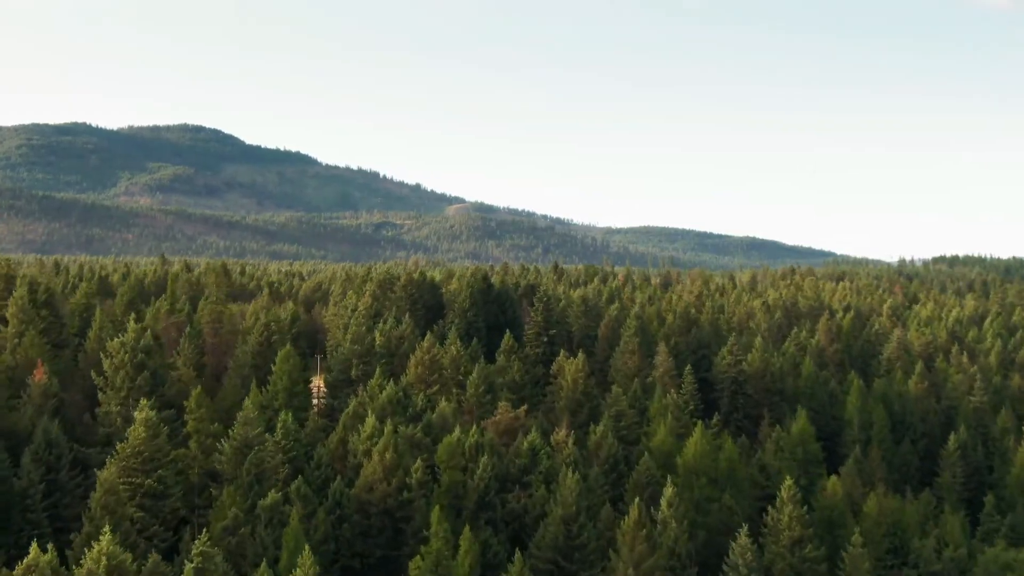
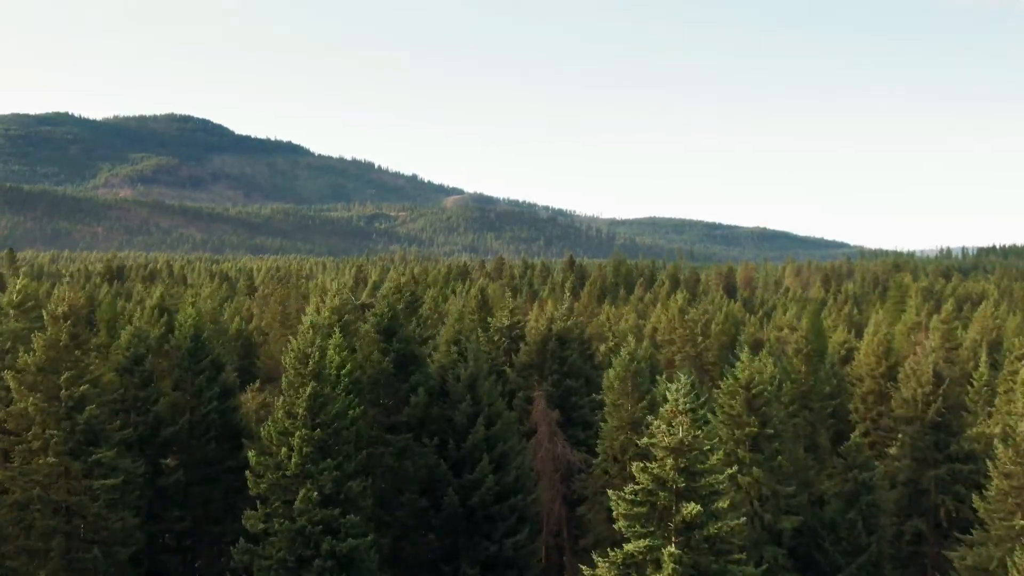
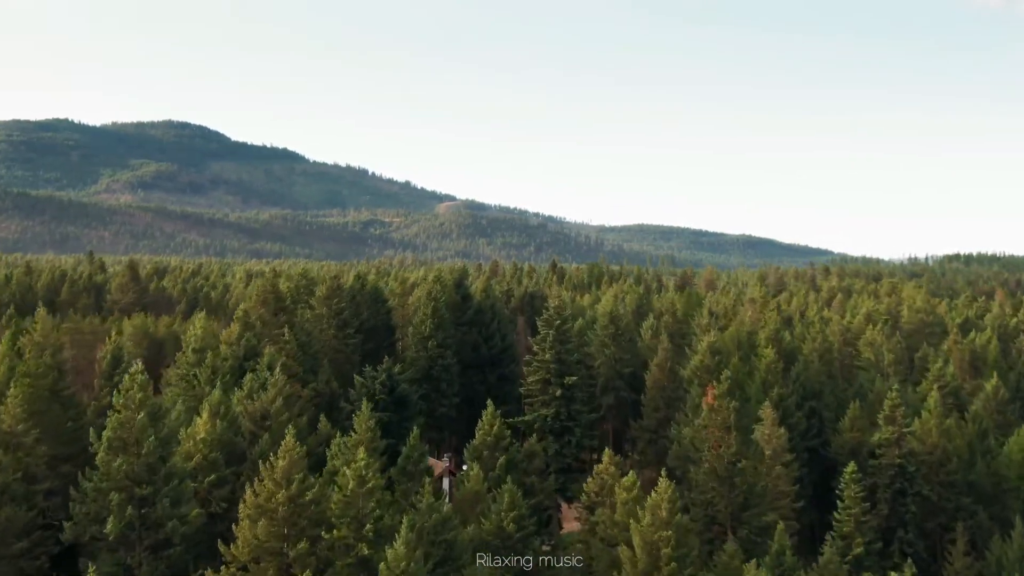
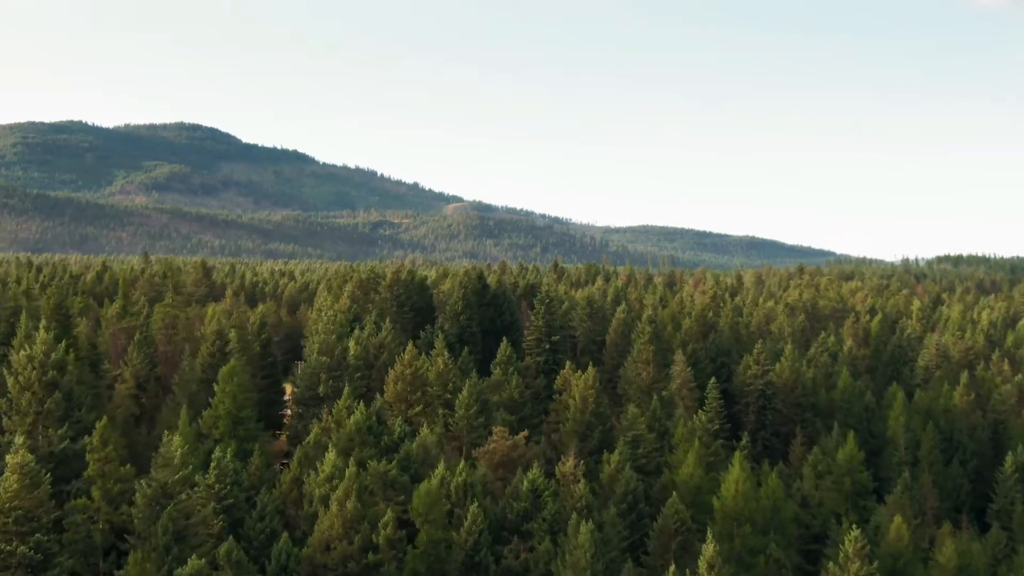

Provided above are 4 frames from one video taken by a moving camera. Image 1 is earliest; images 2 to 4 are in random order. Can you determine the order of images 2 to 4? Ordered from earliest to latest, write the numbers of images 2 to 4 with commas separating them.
4, 3, 2
